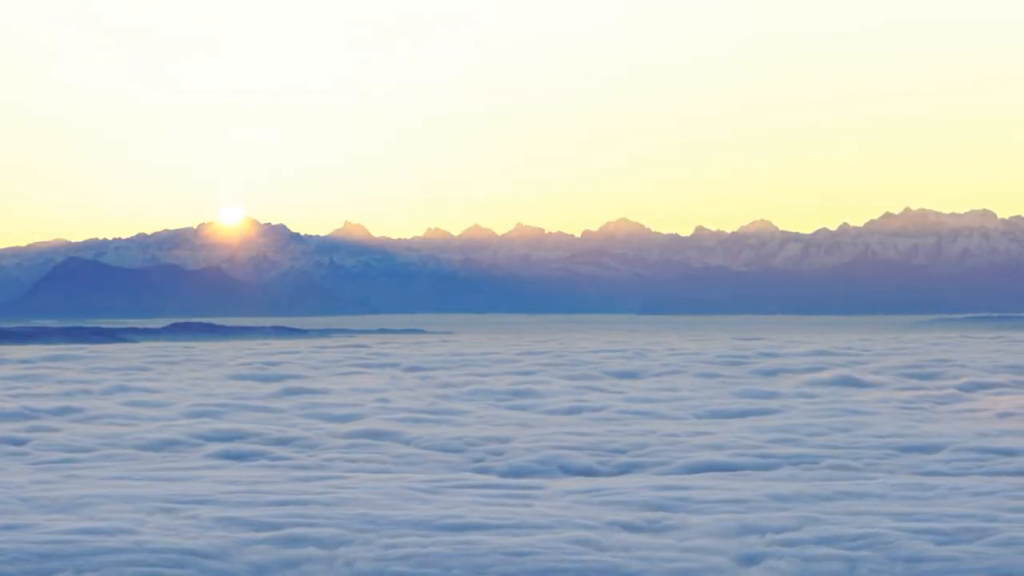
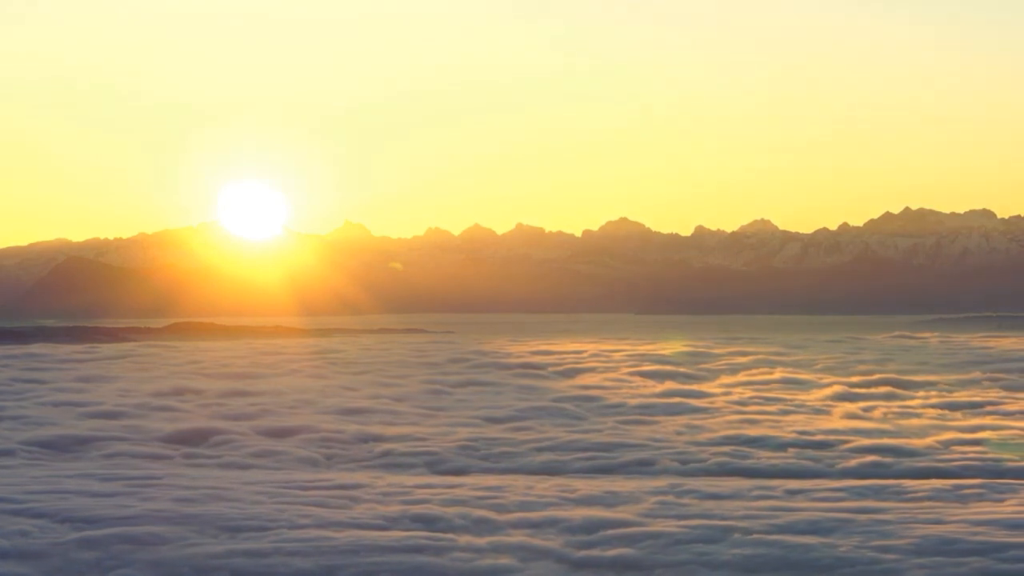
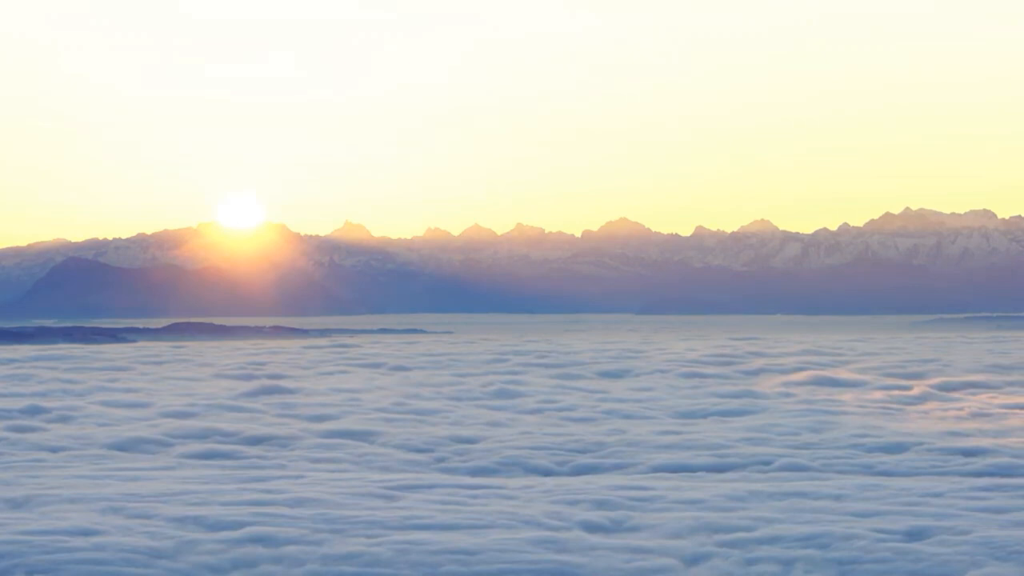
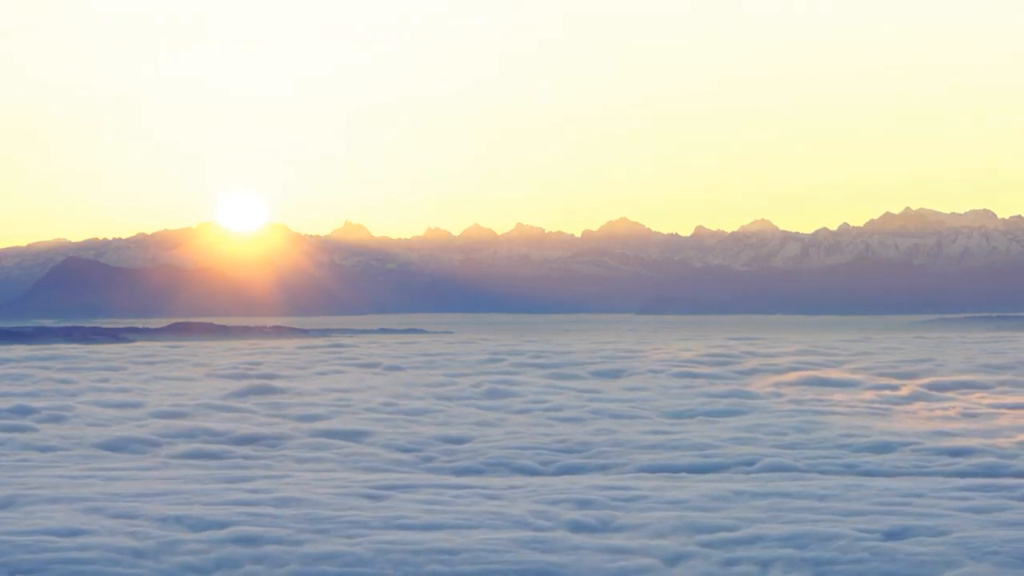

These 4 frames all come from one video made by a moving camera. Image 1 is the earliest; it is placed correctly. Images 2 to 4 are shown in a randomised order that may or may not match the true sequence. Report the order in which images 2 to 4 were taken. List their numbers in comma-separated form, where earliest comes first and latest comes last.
3, 4, 2
